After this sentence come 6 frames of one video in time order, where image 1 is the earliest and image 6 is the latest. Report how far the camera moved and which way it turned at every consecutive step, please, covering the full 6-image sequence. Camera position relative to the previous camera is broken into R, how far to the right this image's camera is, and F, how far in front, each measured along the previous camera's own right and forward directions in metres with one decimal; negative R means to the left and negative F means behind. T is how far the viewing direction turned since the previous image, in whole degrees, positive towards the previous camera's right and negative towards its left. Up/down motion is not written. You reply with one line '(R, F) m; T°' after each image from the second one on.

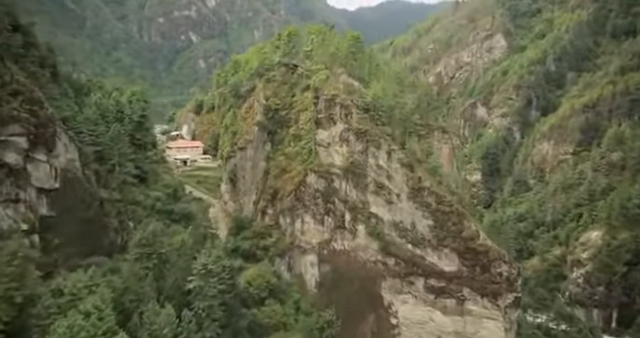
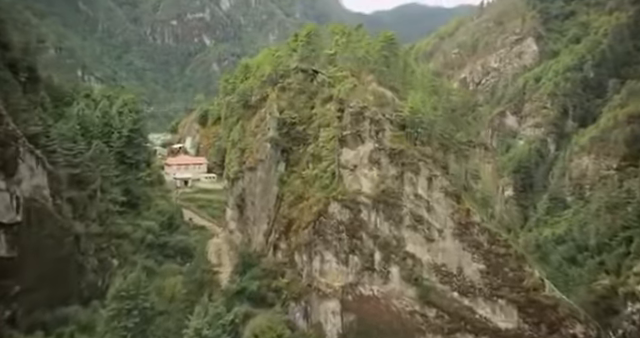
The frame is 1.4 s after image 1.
(-0.7, +7.6) m; -1°
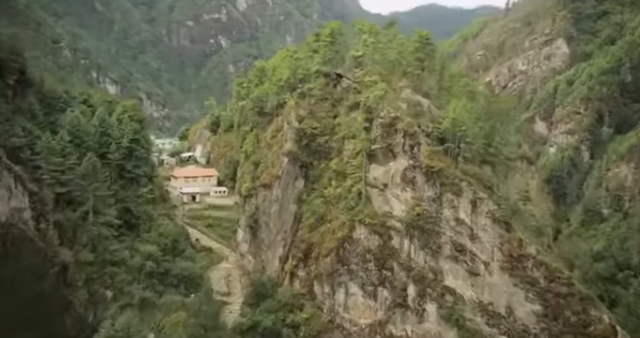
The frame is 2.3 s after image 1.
(-0.6, +4.8) m; -2°
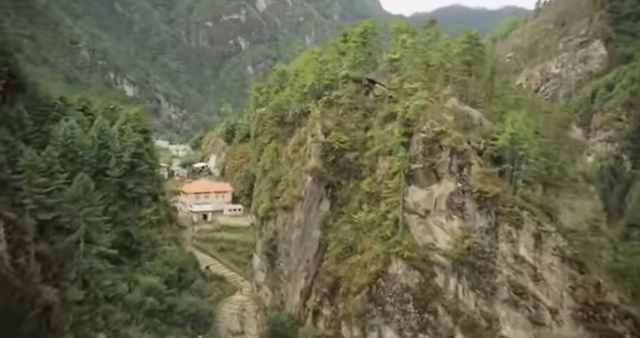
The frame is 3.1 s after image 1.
(-0.6, +4.8) m; -2°
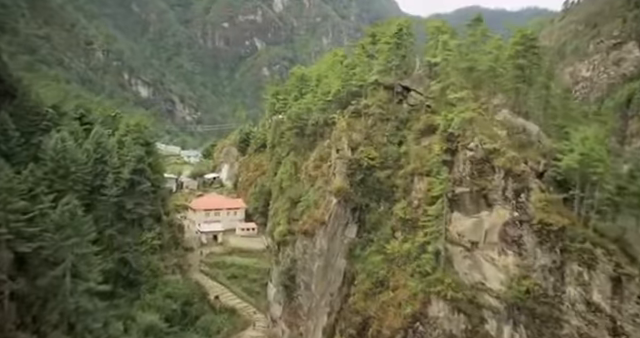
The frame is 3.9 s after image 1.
(-0.6, +4.0) m; -2°
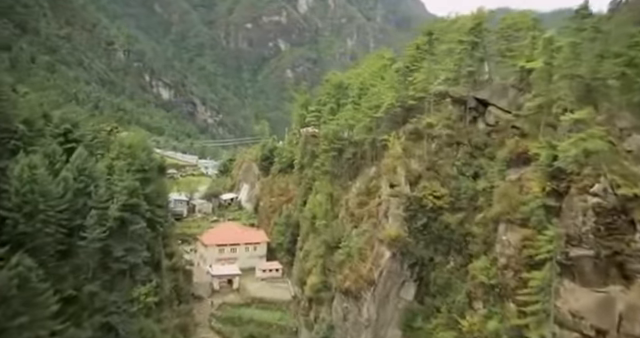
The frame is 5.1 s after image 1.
(-1.0, +6.7) m; -2°
